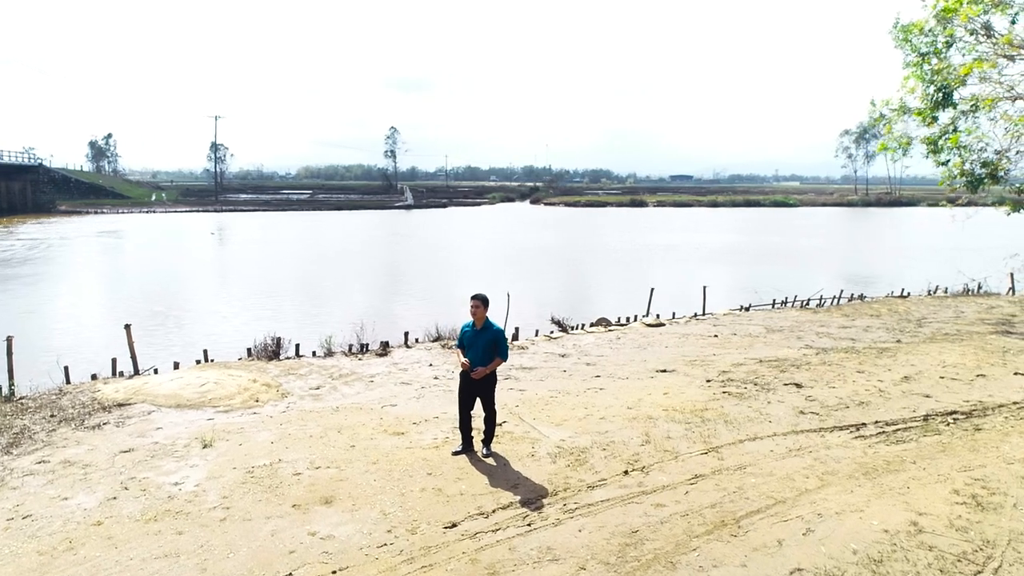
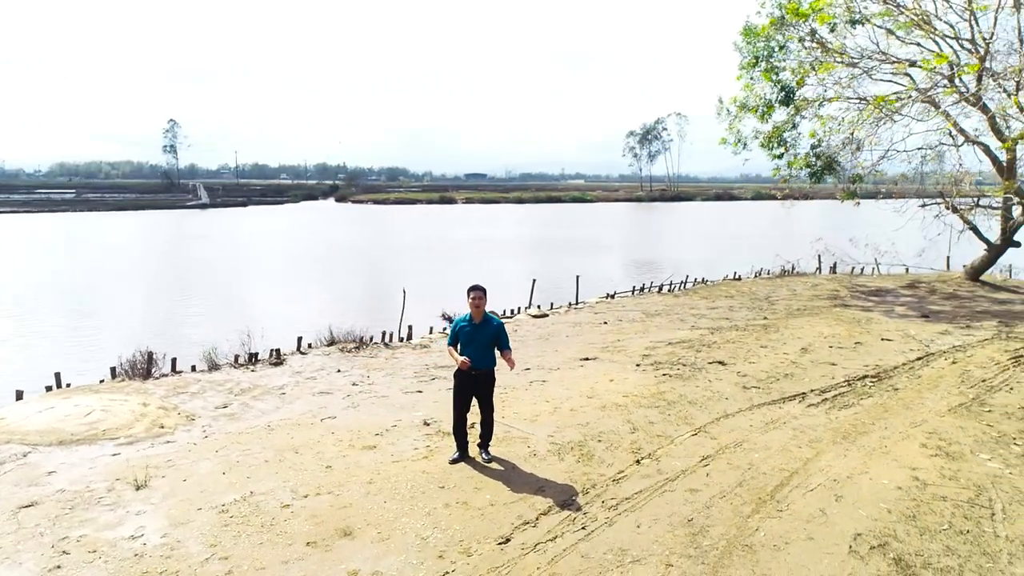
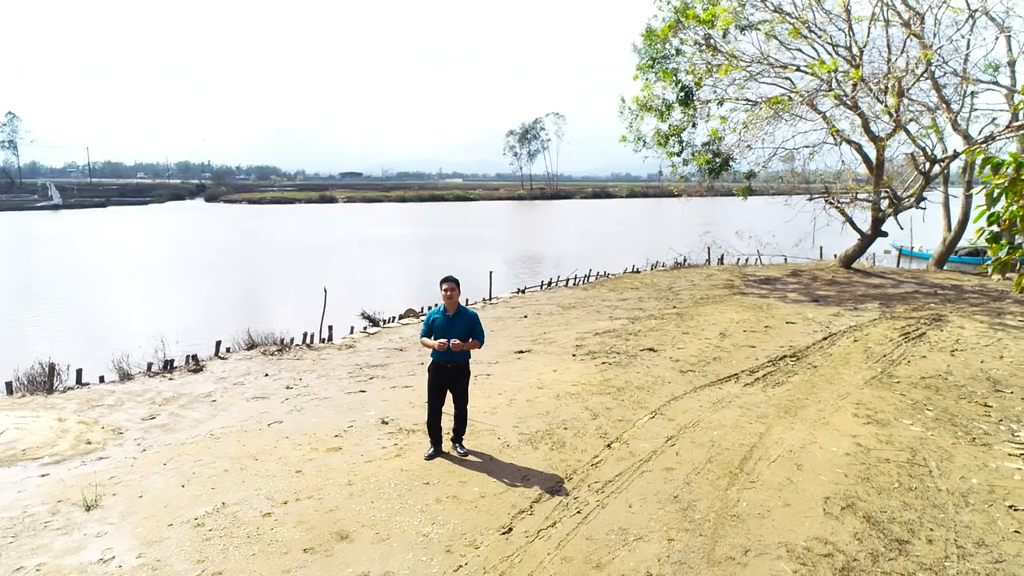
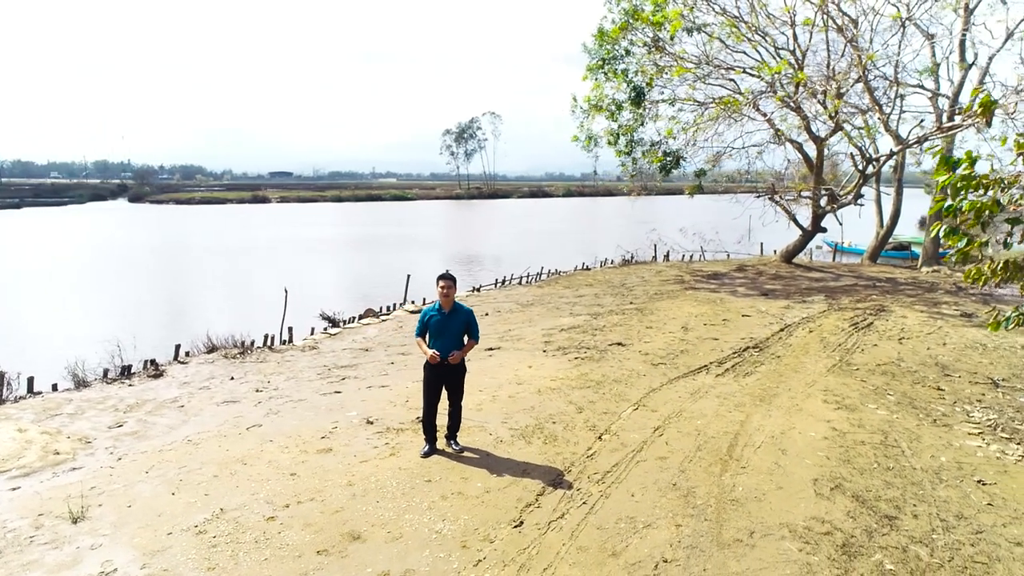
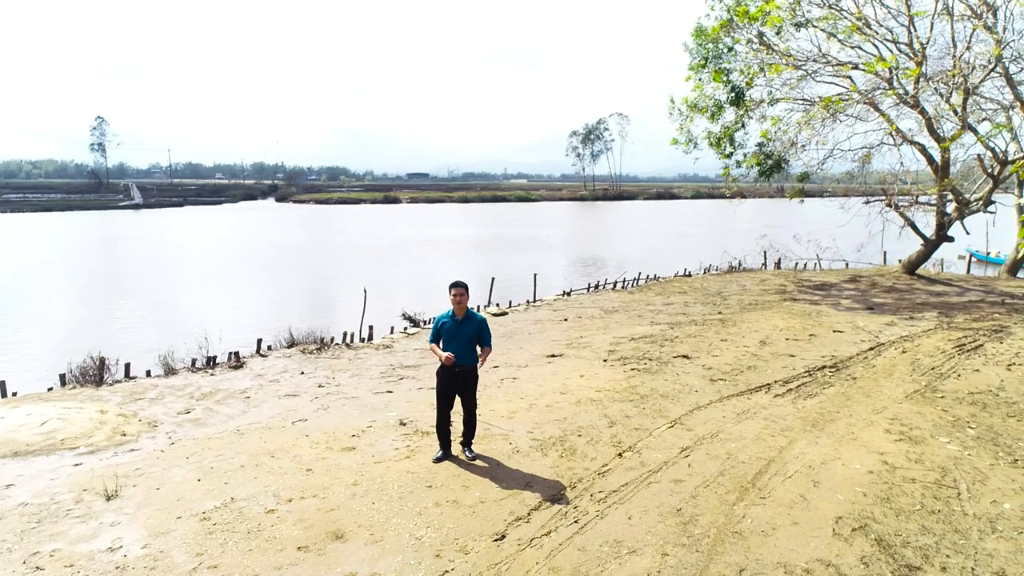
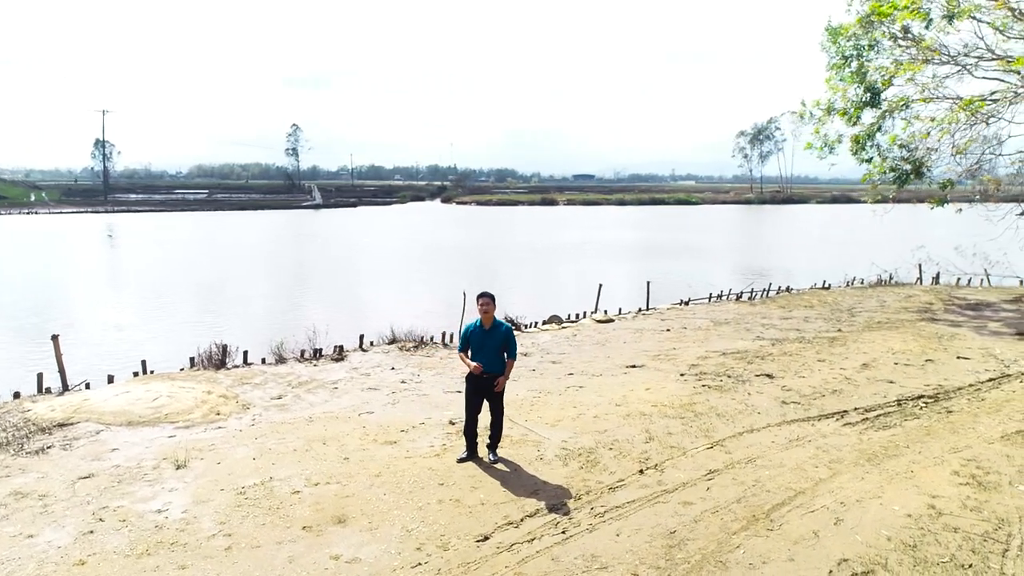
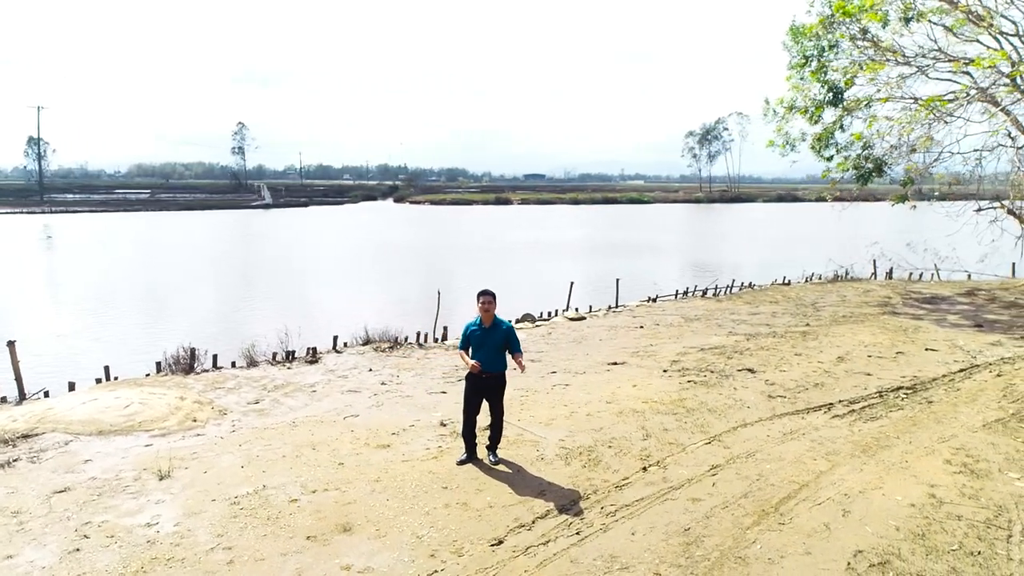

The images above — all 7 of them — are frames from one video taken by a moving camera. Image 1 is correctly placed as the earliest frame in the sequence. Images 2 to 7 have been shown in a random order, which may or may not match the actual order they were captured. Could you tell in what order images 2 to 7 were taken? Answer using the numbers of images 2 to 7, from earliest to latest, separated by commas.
6, 7, 2, 5, 3, 4
